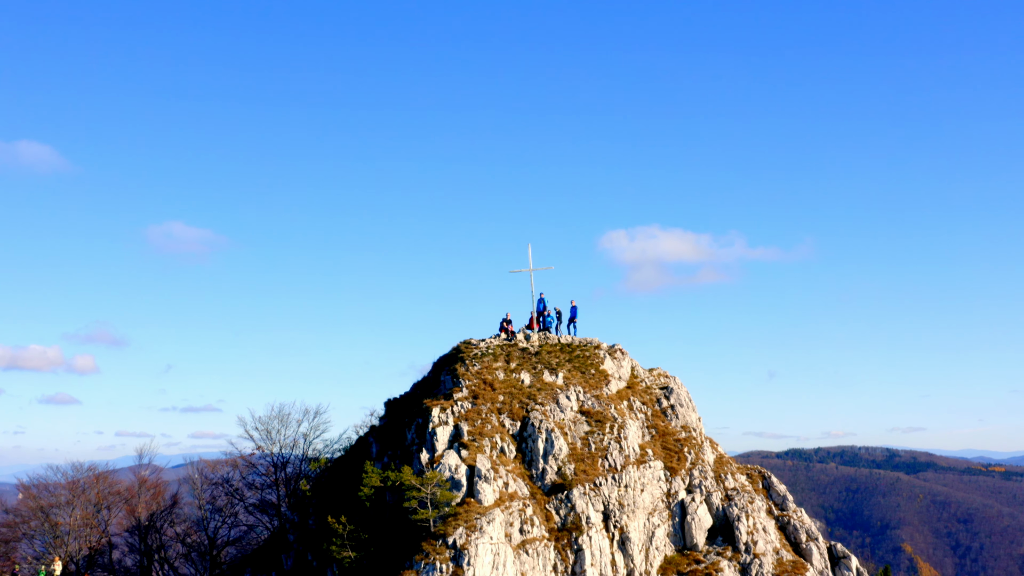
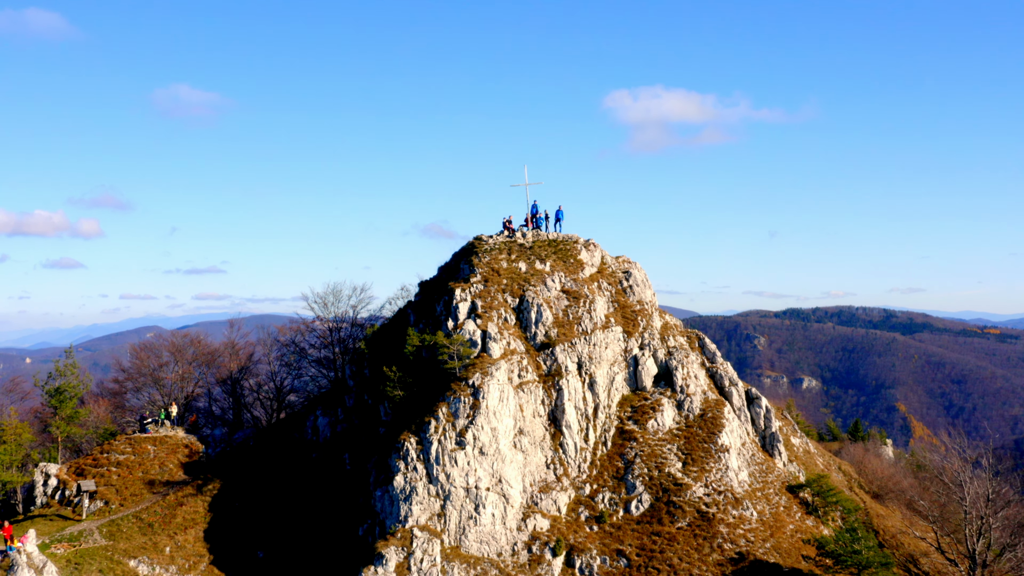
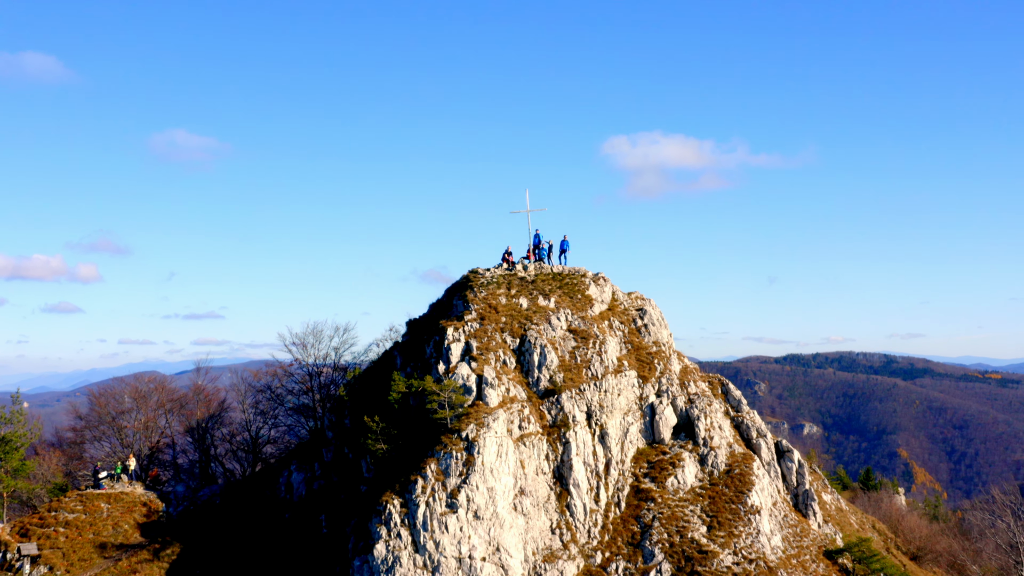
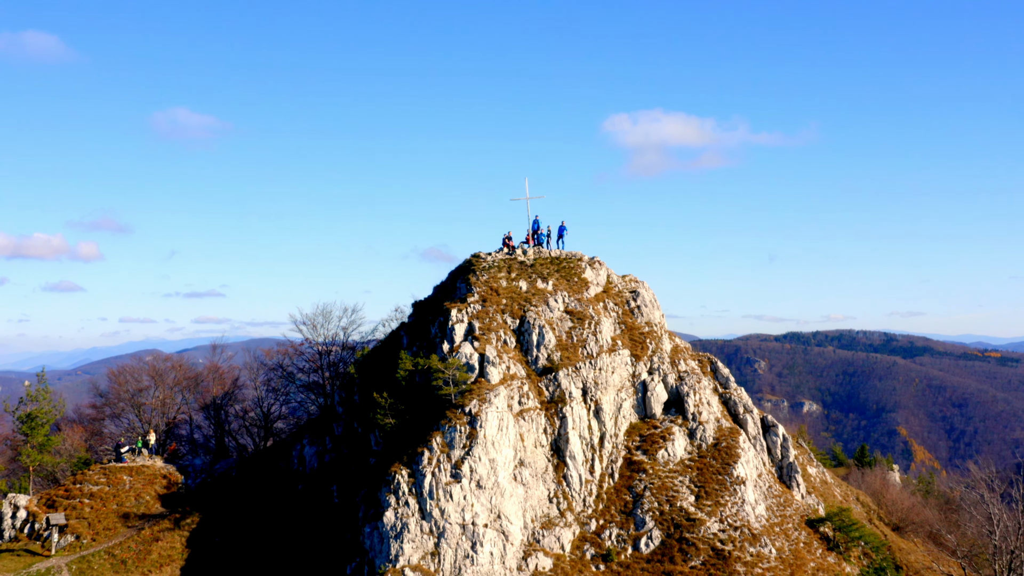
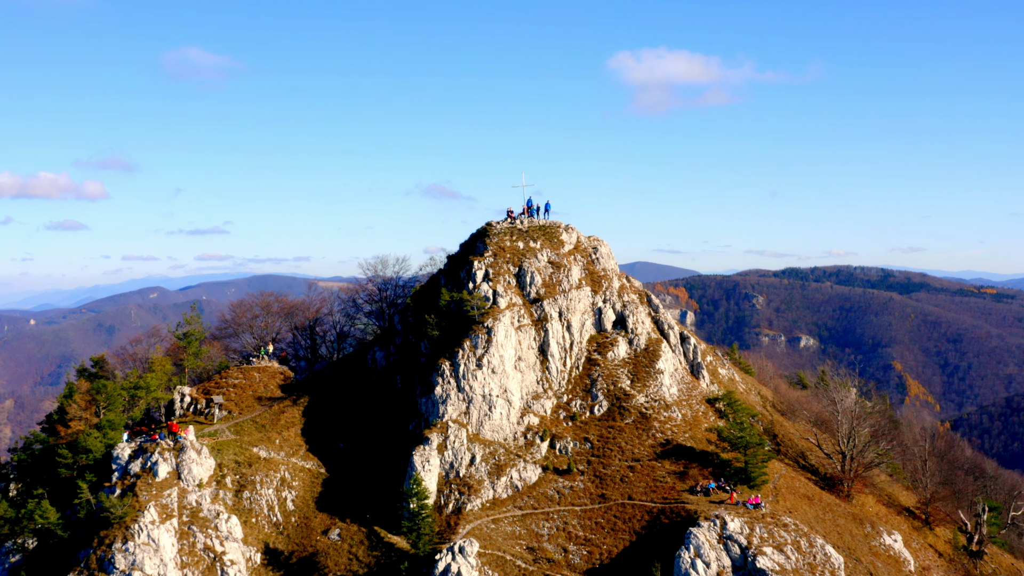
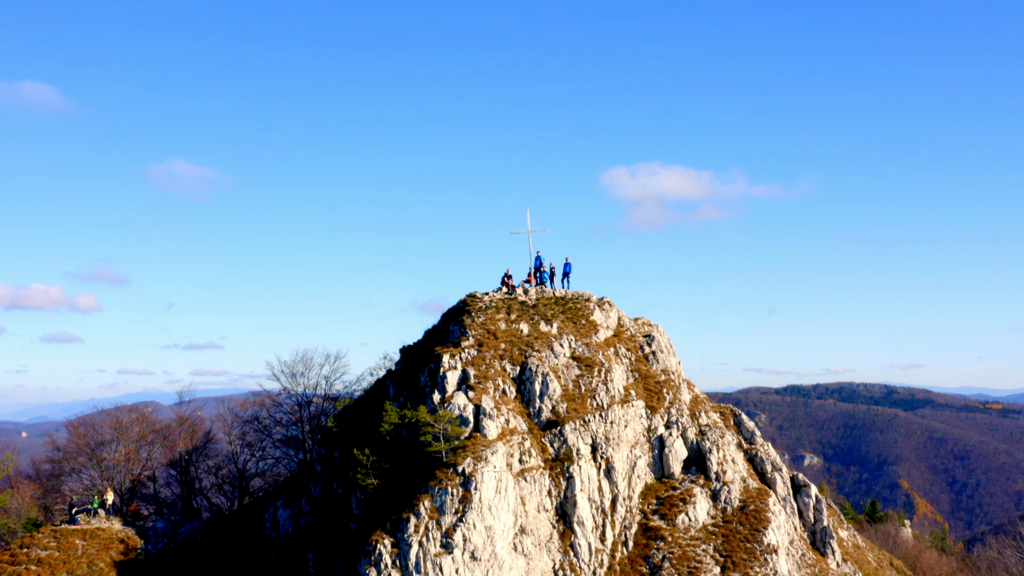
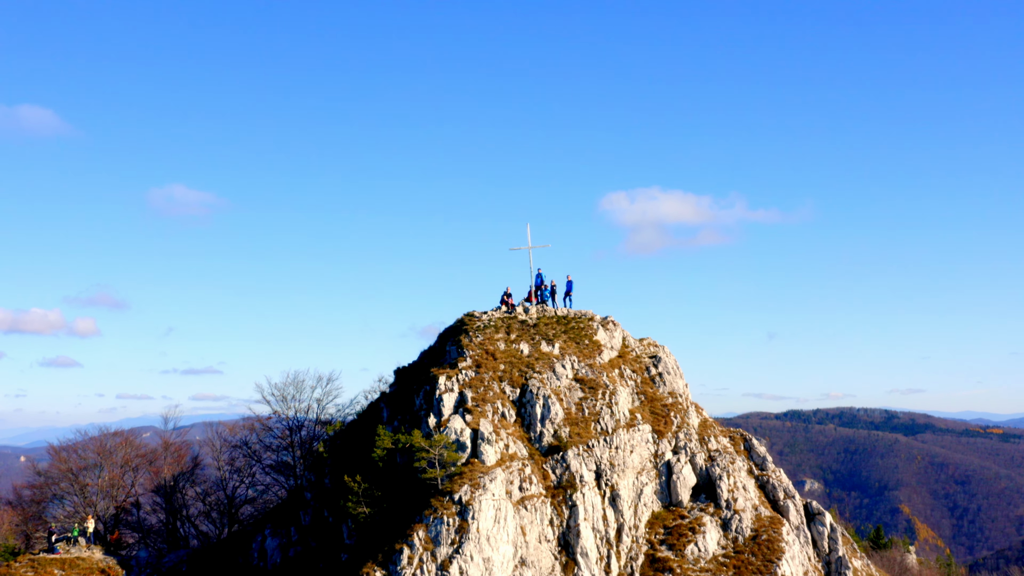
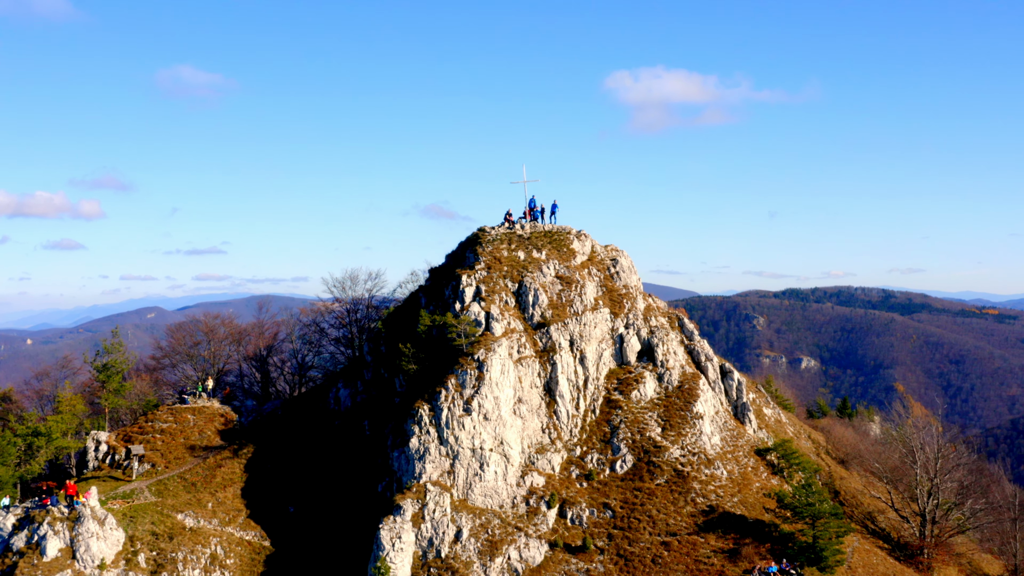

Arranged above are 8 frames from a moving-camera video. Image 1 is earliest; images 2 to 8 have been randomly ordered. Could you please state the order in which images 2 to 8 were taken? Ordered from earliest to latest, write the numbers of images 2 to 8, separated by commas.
7, 6, 3, 4, 2, 8, 5
